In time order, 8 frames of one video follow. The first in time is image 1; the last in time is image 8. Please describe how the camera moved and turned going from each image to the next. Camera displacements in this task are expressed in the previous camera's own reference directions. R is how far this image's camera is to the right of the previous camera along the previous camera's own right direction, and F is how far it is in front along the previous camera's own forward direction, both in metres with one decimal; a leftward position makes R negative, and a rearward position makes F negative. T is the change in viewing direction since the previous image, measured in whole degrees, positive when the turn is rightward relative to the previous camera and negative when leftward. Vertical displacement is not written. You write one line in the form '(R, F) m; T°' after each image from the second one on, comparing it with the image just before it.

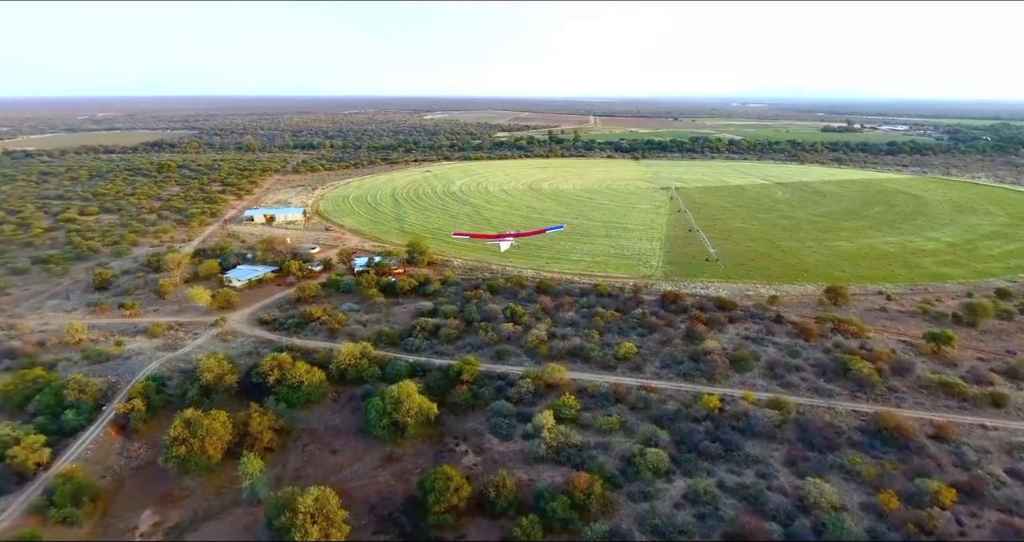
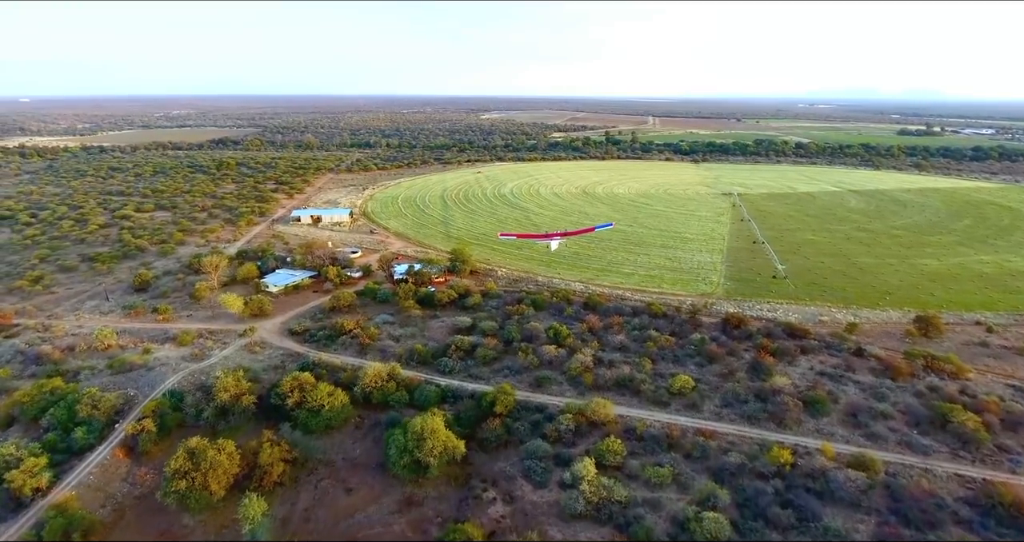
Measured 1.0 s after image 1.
(+0.4, +2.9) m; -5°
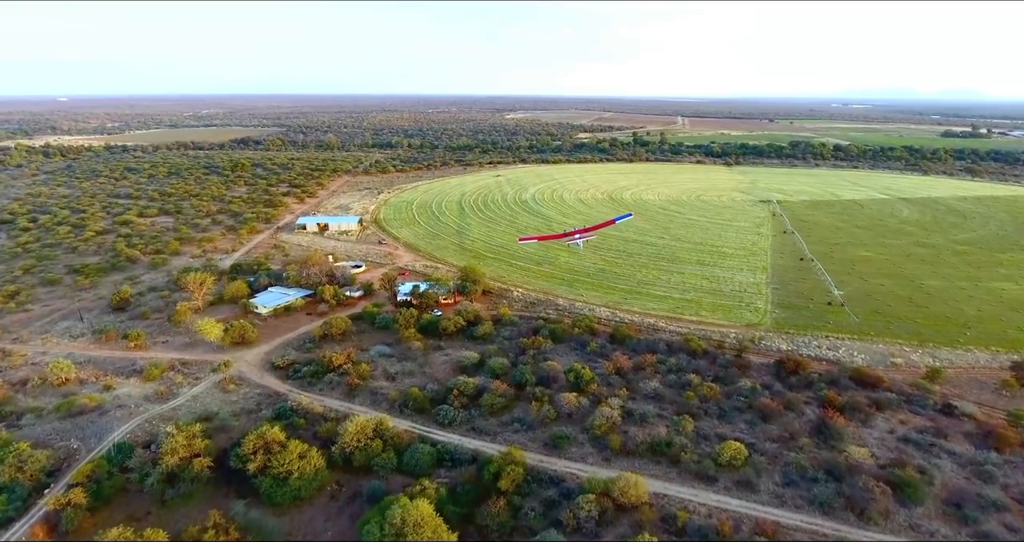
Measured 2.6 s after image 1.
(+0.4, +4.8) m; -2°
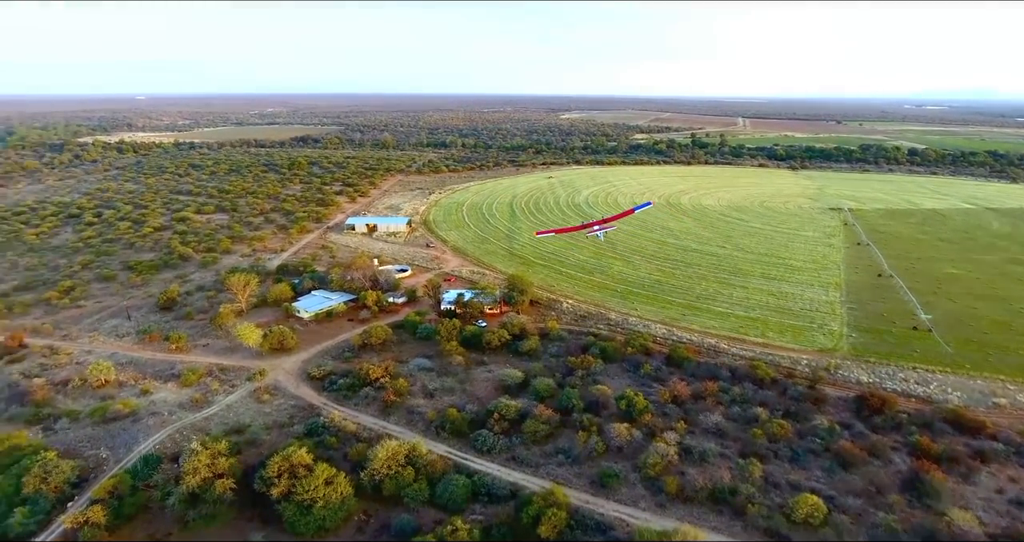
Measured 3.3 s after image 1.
(+0.1, +2.0) m; -5°
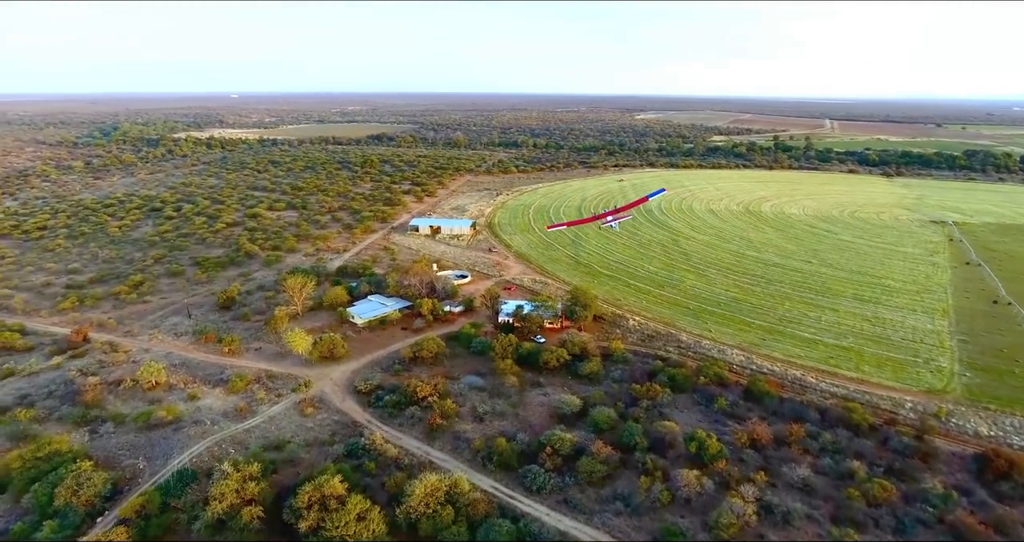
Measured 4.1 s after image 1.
(+0.3, +2.3) m; -6°
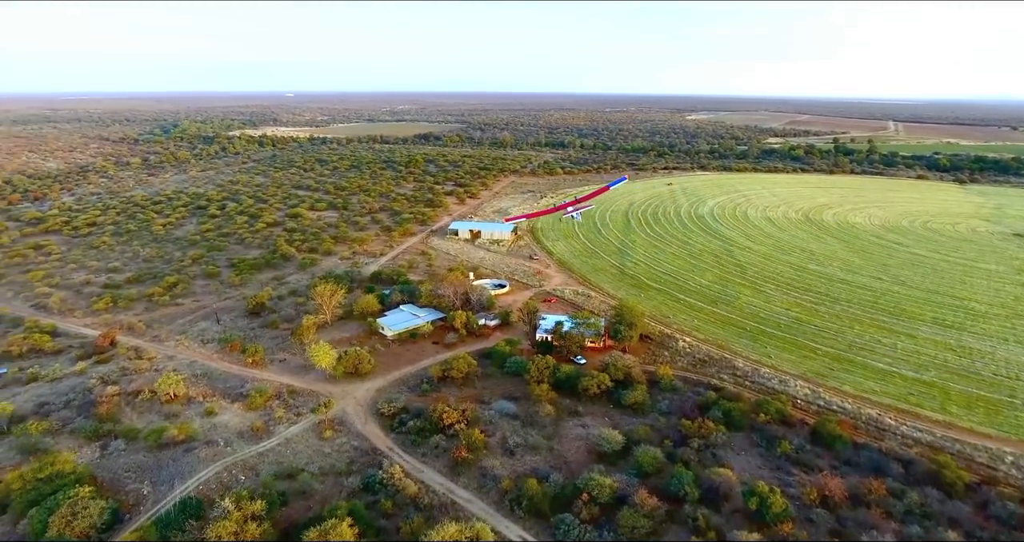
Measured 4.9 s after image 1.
(+0.2, +2.4) m; -4°
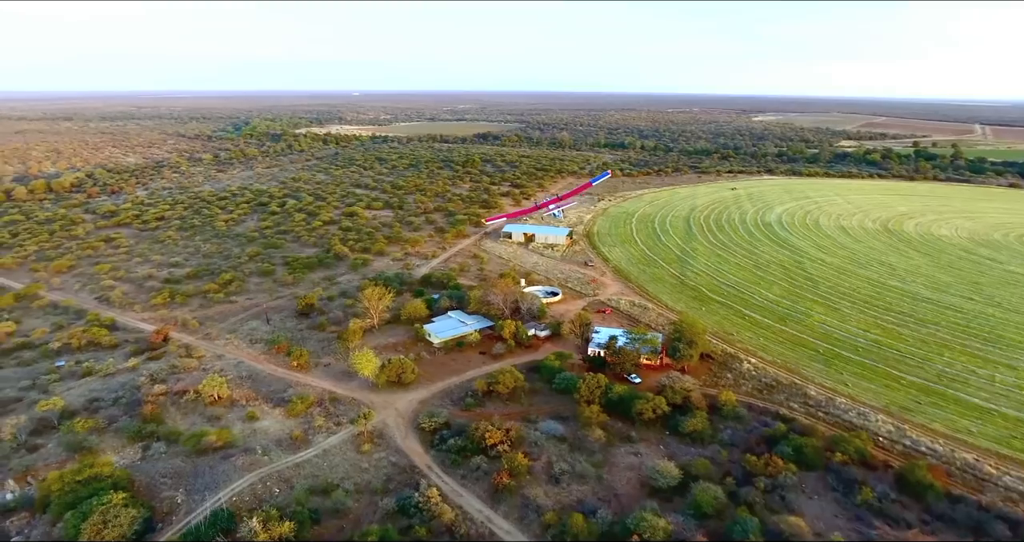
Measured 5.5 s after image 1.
(+0.1, +1.5) m; -5°
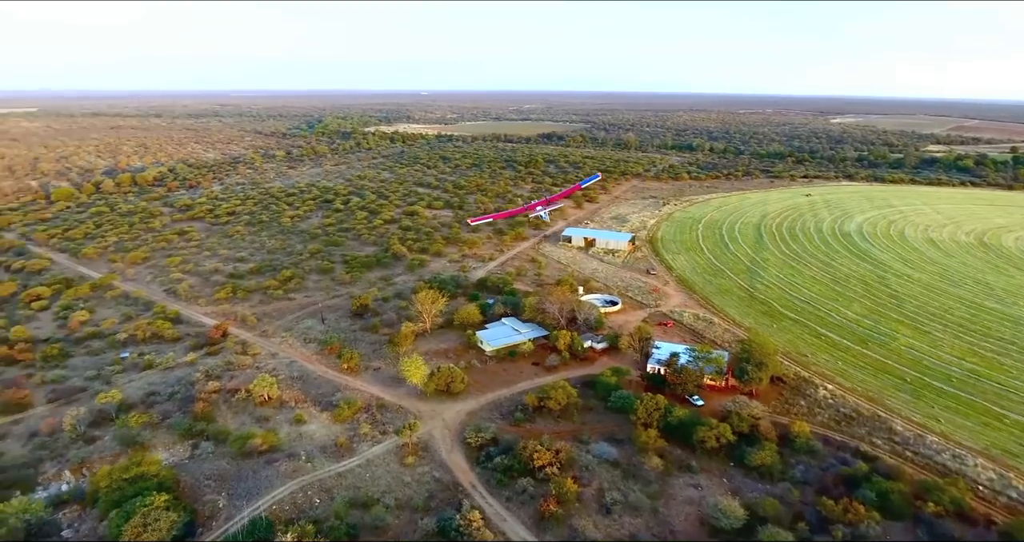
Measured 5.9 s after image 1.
(+0.2, +1.3) m; -6°
